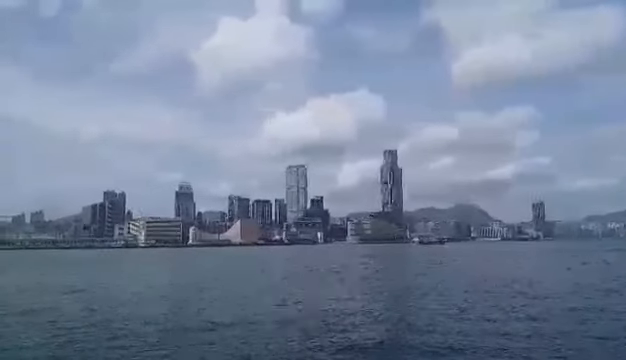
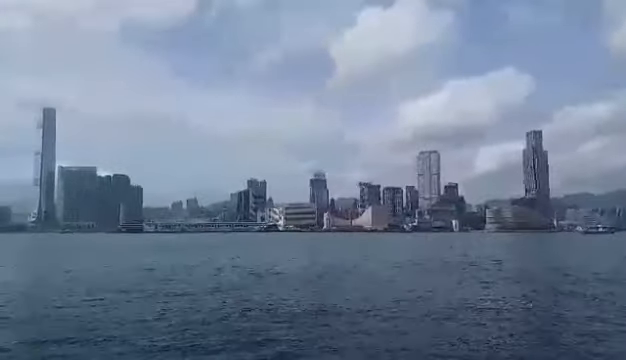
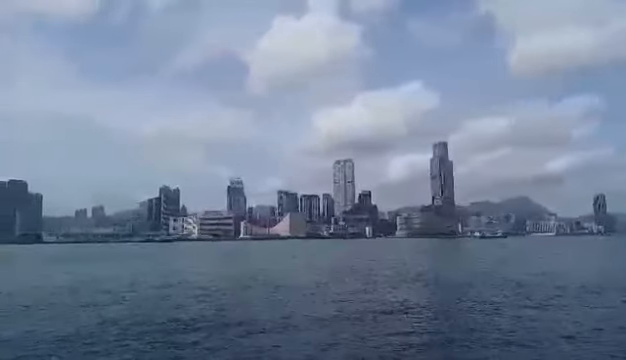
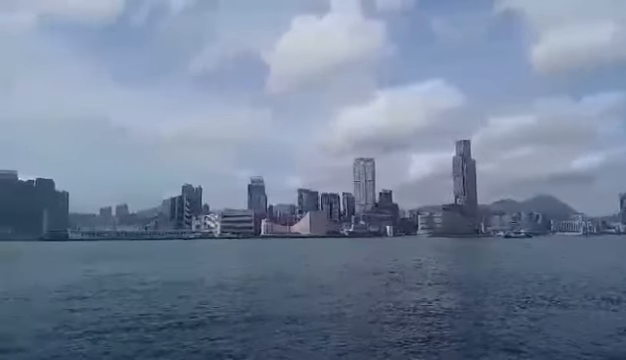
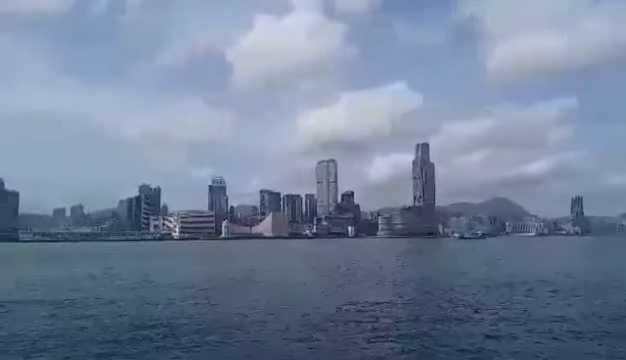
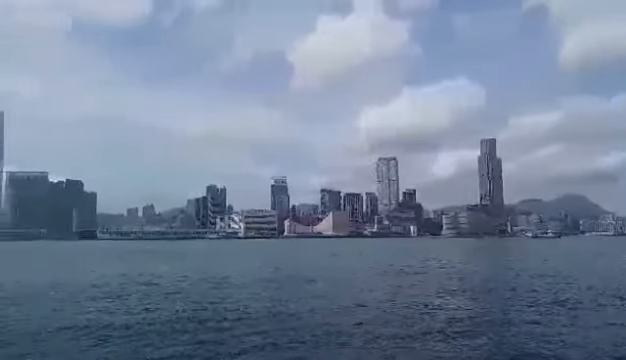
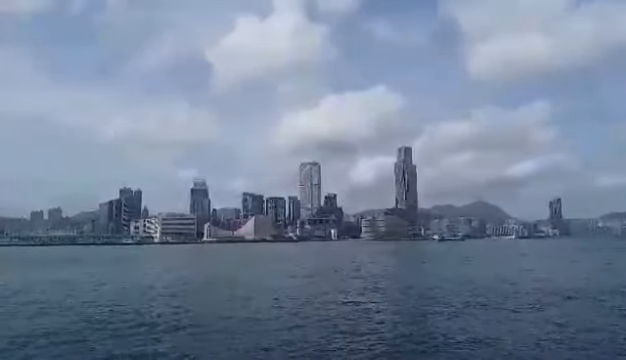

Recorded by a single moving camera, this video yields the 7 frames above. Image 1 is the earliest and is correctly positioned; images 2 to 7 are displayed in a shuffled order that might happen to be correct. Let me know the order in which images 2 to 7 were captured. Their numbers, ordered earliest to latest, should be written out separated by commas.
7, 5, 3, 4, 6, 2
